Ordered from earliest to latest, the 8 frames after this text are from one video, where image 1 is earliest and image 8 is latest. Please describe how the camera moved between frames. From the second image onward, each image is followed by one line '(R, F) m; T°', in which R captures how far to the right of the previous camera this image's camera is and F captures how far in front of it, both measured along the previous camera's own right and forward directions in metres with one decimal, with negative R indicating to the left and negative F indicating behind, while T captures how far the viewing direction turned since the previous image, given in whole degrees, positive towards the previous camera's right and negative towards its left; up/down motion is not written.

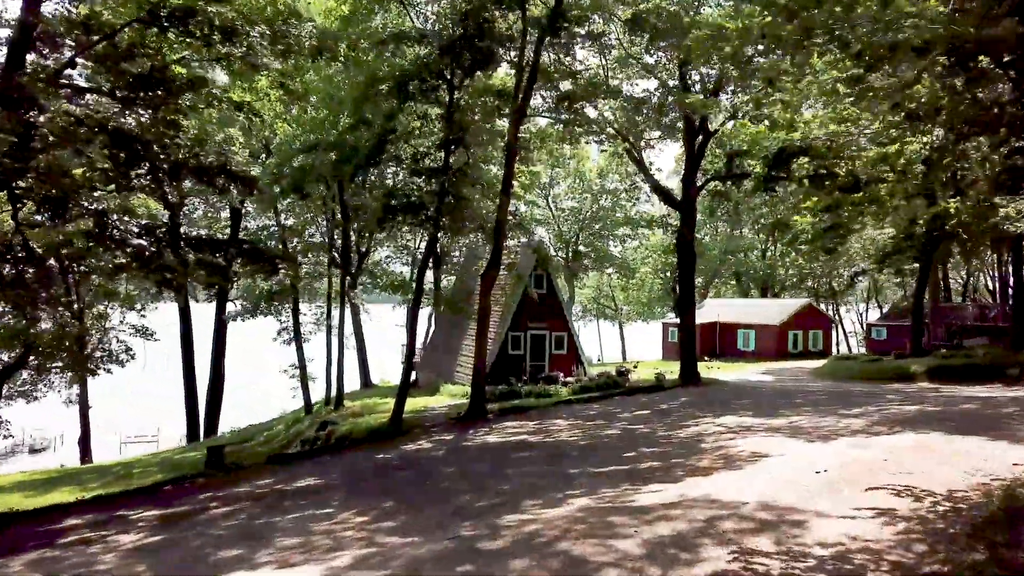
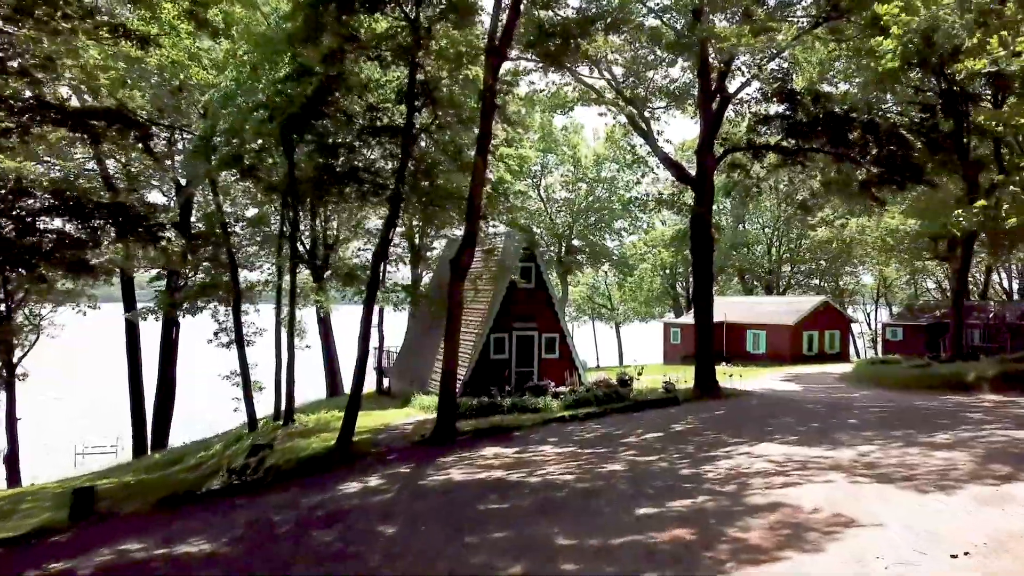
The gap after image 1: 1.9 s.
(+0.3, +3.7) m; 0°
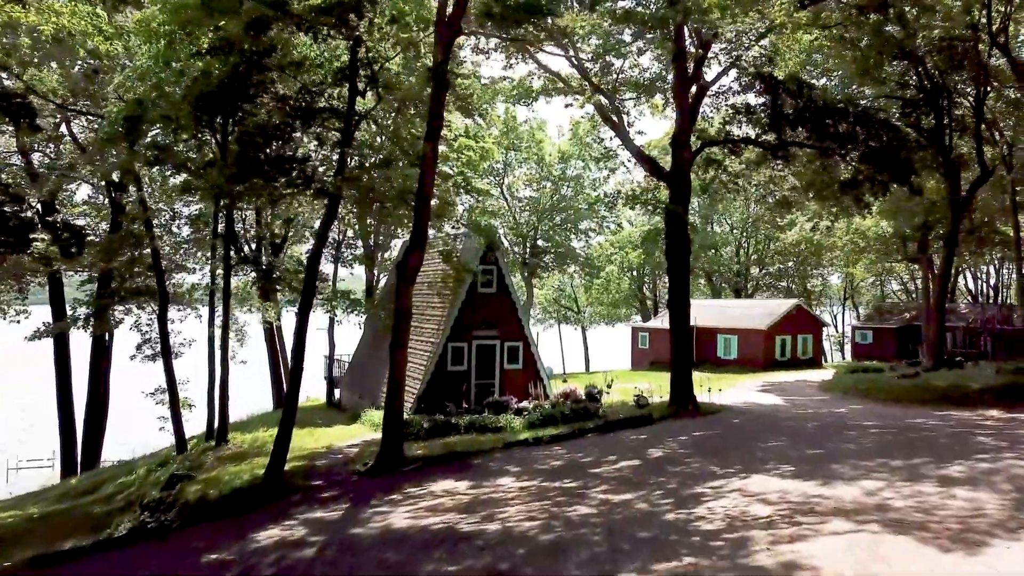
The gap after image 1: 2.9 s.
(+0.2, +1.8) m; +2°
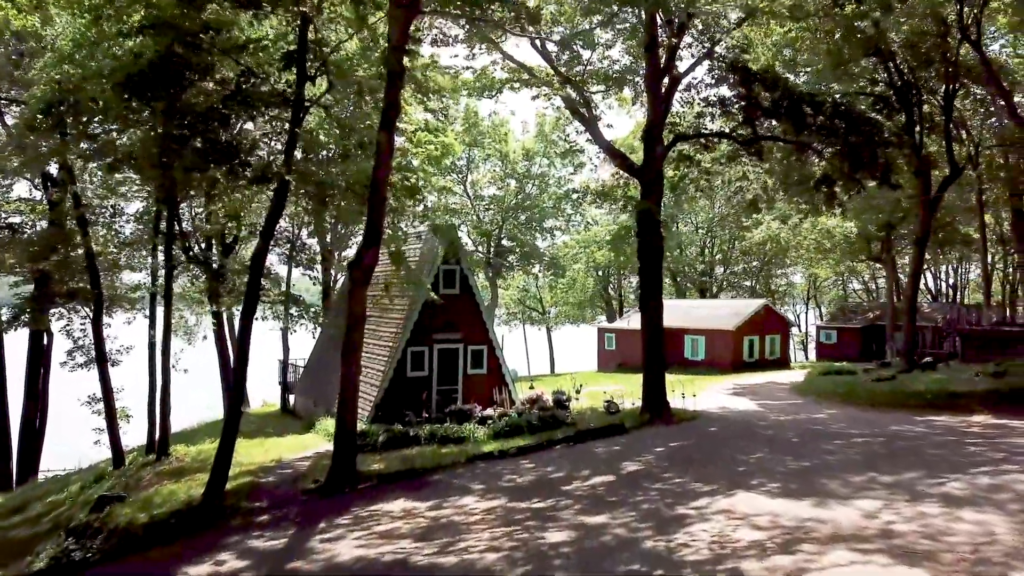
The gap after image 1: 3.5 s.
(0.0, +1.0) m; +3°
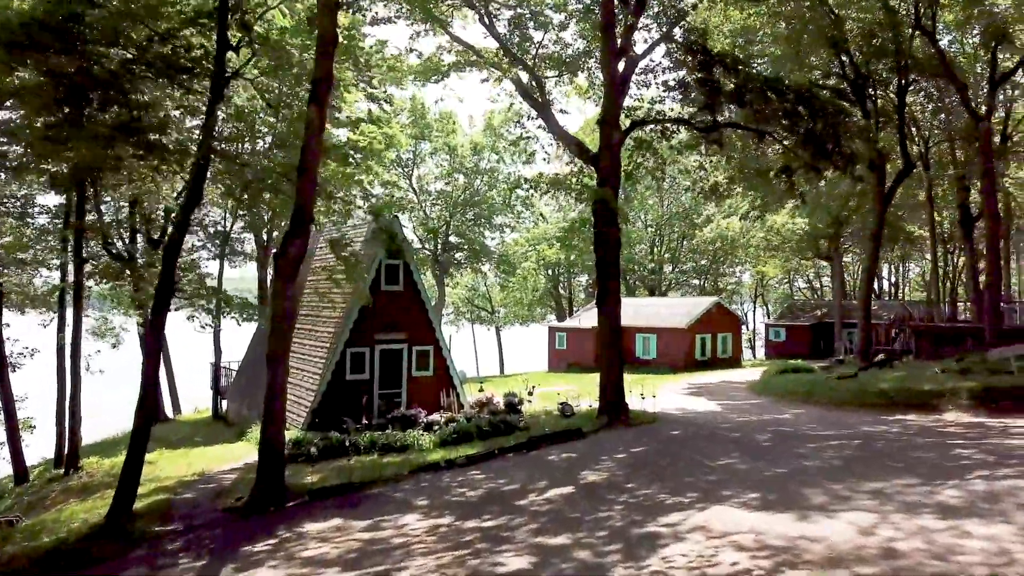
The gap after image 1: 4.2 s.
(0.0, +1.2) m; +4°
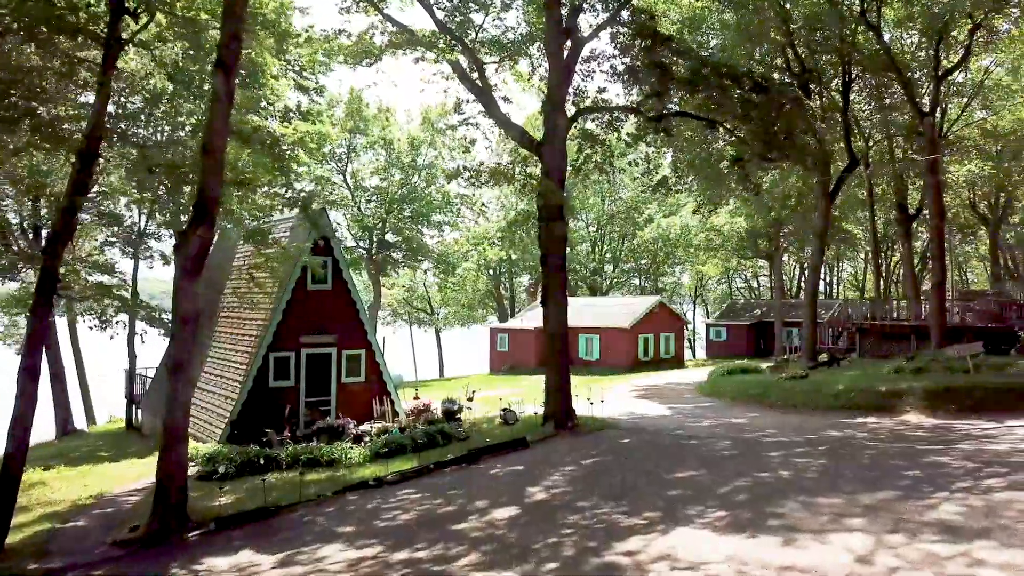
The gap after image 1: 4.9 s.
(0.0, +1.1) m; +4°
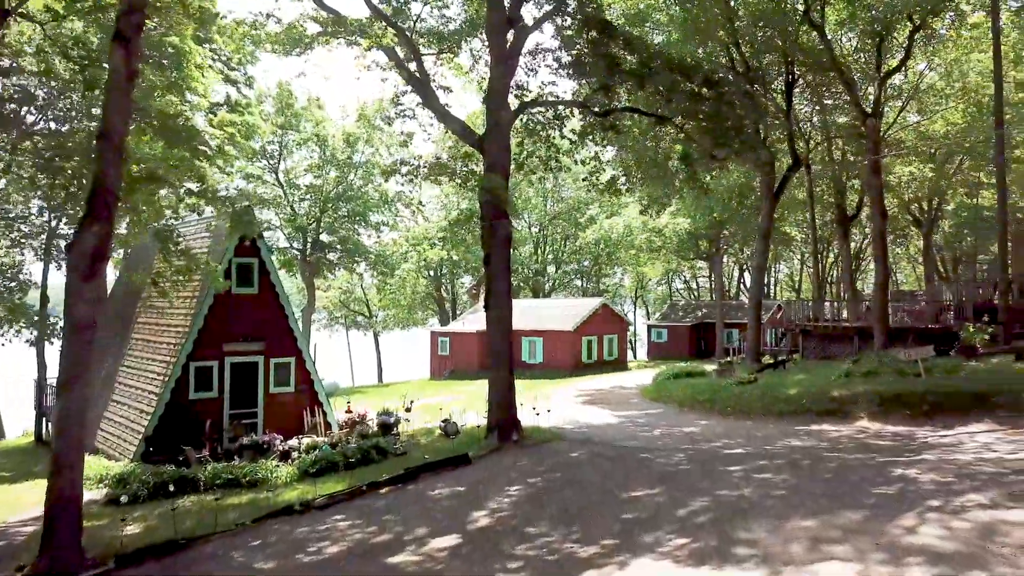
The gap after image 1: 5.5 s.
(0.0, +0.8) m; +4°
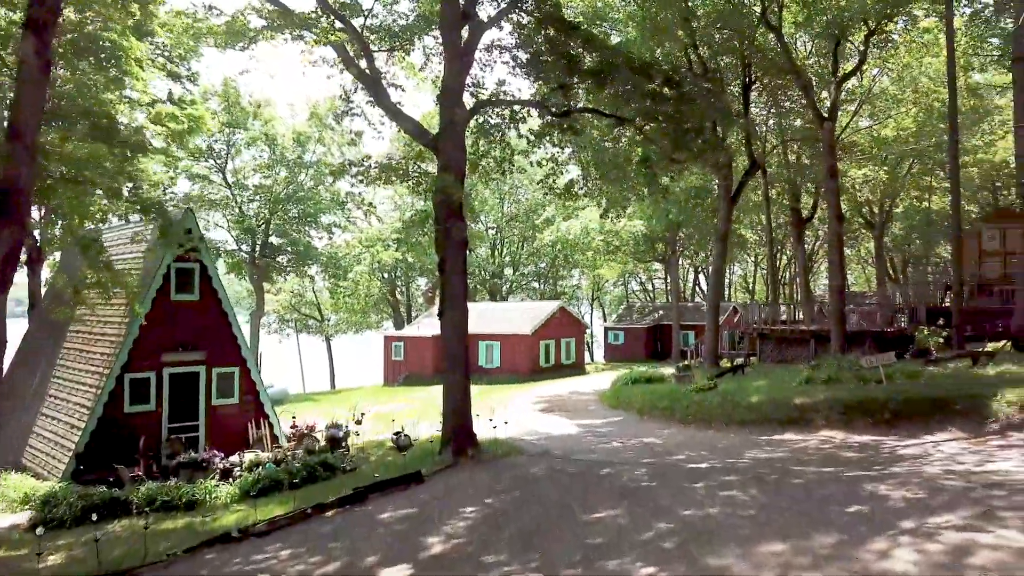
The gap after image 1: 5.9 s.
(0.0, +0.5) m; +3°
